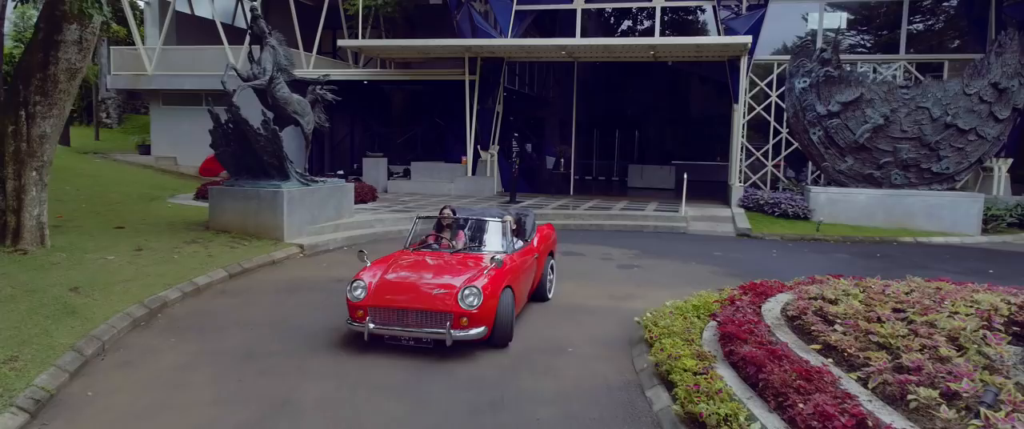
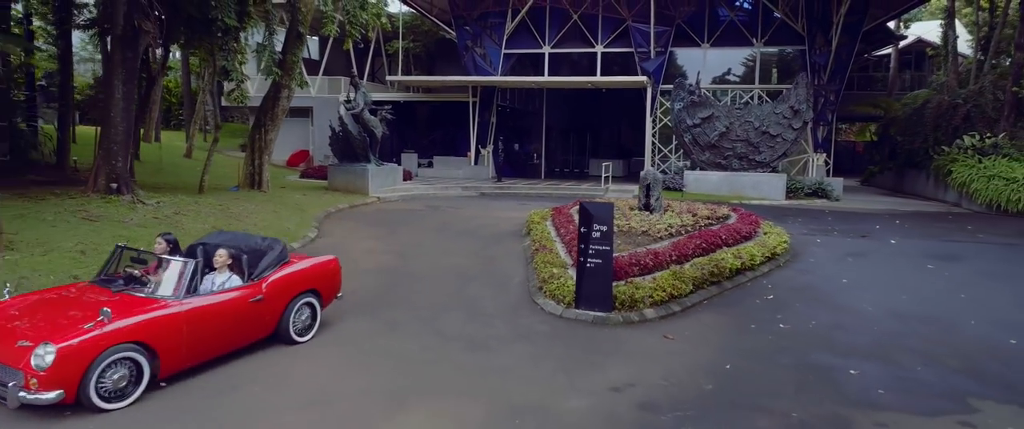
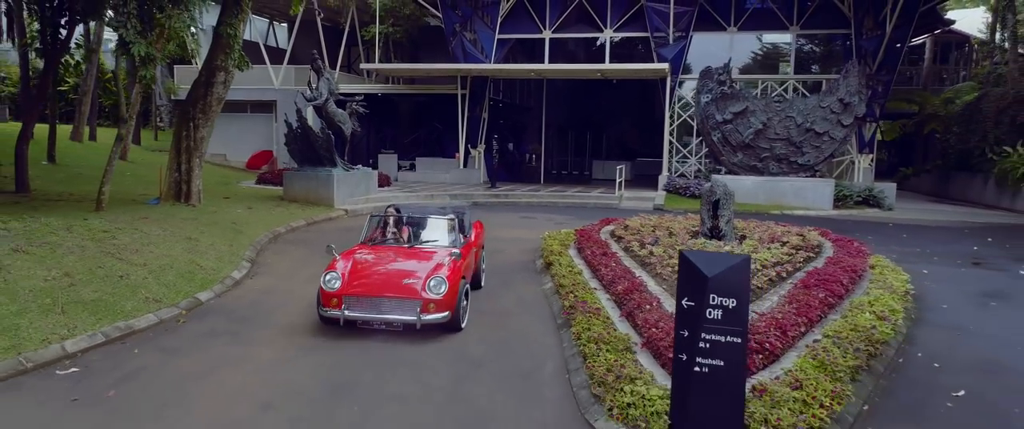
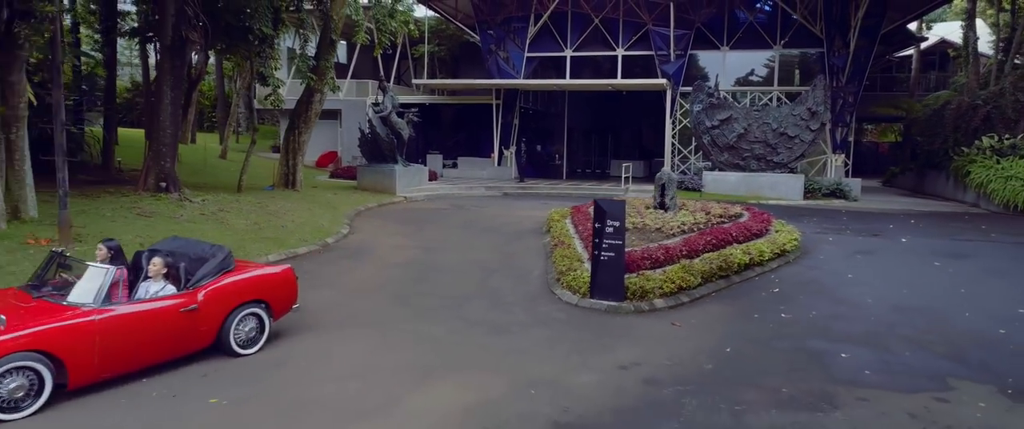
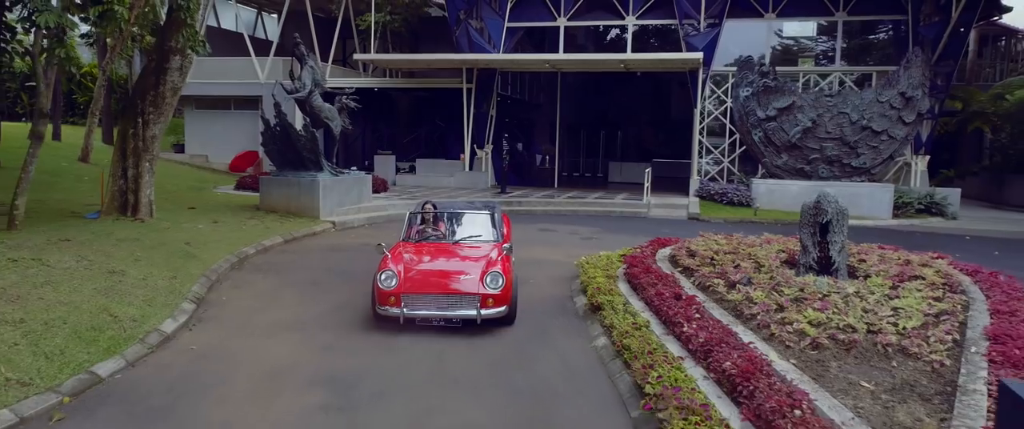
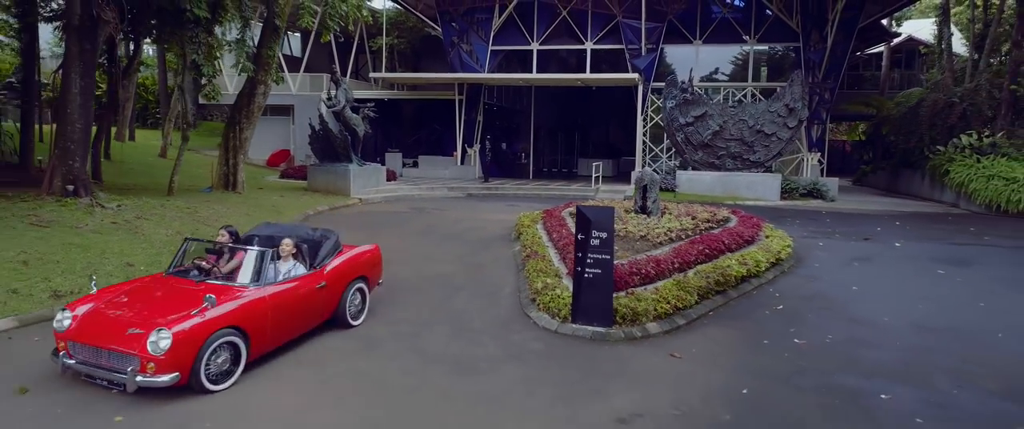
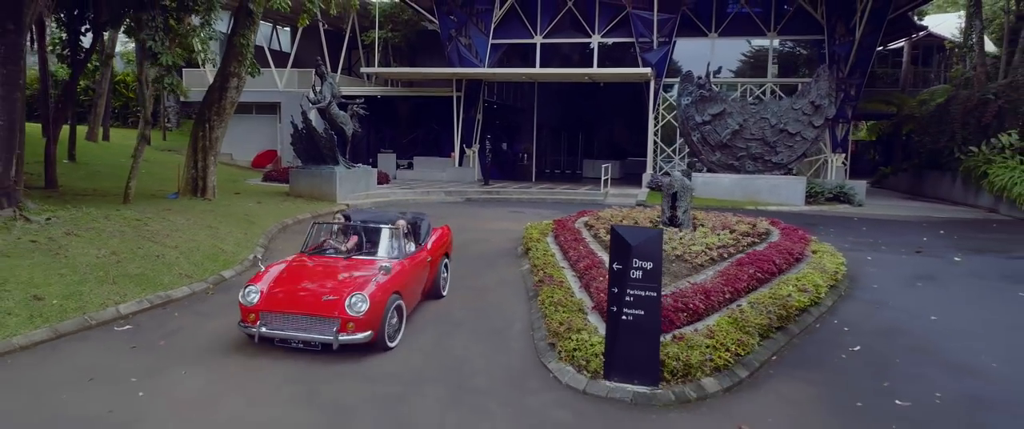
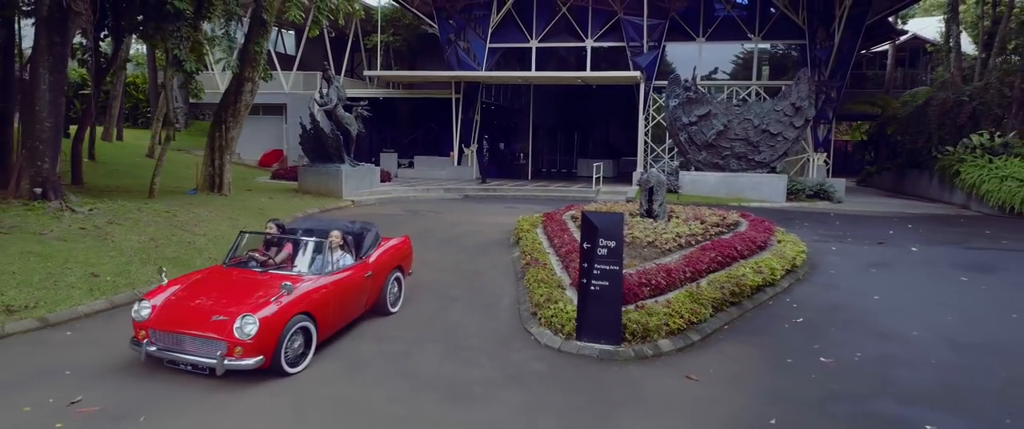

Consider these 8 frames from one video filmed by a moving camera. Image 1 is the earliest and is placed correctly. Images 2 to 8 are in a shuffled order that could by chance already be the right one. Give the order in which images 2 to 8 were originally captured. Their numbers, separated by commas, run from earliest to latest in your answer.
5, 3, 7, 8, 6, 2, 4
